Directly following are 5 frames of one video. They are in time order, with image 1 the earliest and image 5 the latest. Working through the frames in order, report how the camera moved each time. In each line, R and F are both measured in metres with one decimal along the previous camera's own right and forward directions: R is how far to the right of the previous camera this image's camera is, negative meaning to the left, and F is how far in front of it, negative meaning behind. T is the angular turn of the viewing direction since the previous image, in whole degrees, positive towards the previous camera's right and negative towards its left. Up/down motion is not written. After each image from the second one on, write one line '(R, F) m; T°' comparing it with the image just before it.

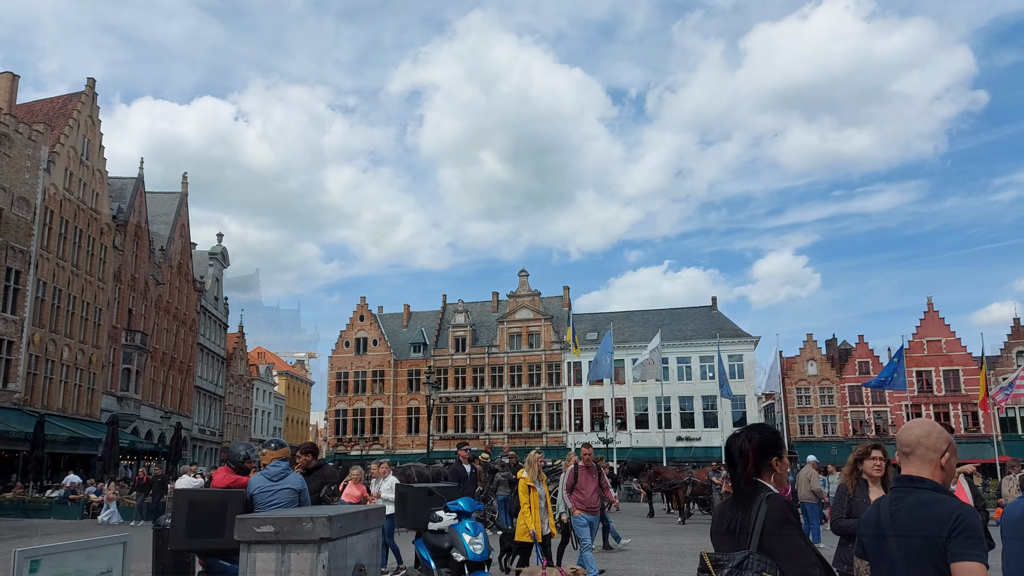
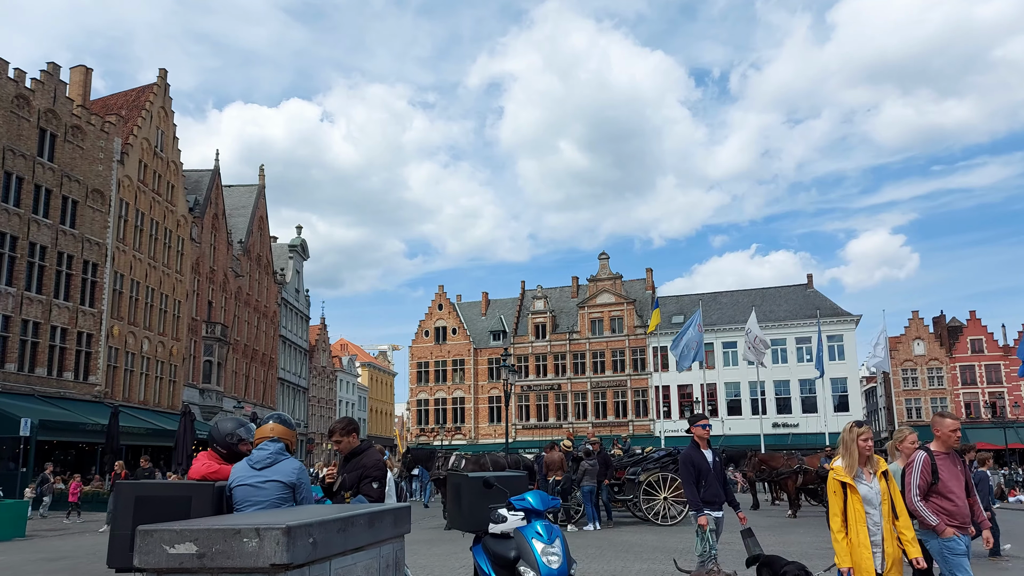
(0.0, +1.7) m; -6°
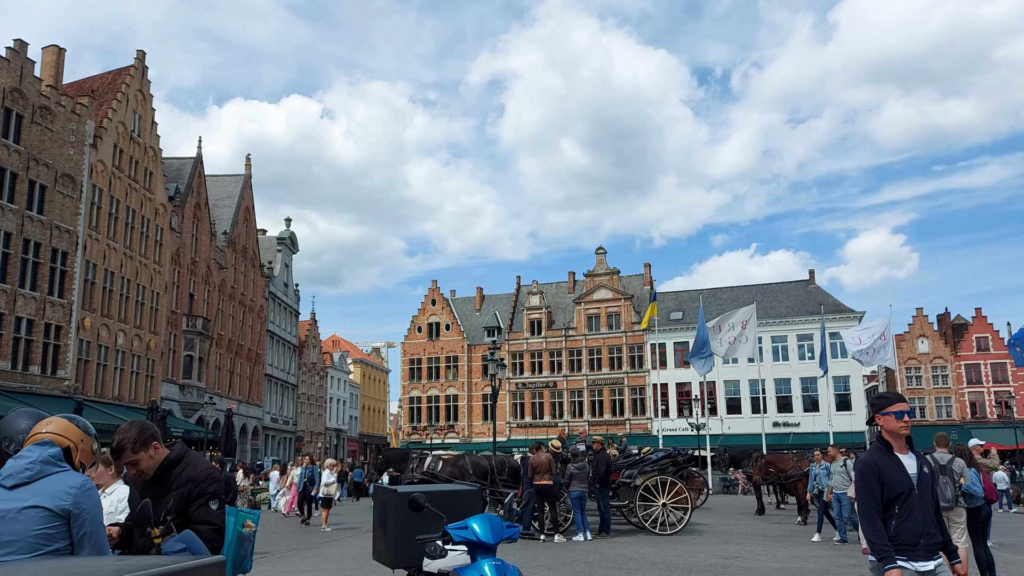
(+0.3, +1.4) m; 0°
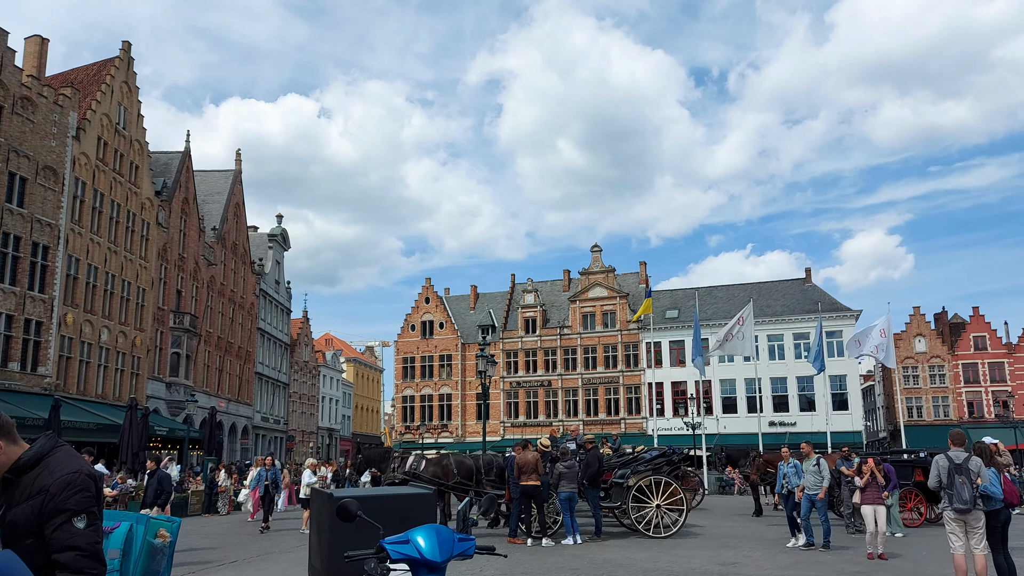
(+0.2, +0.6) m; 0°
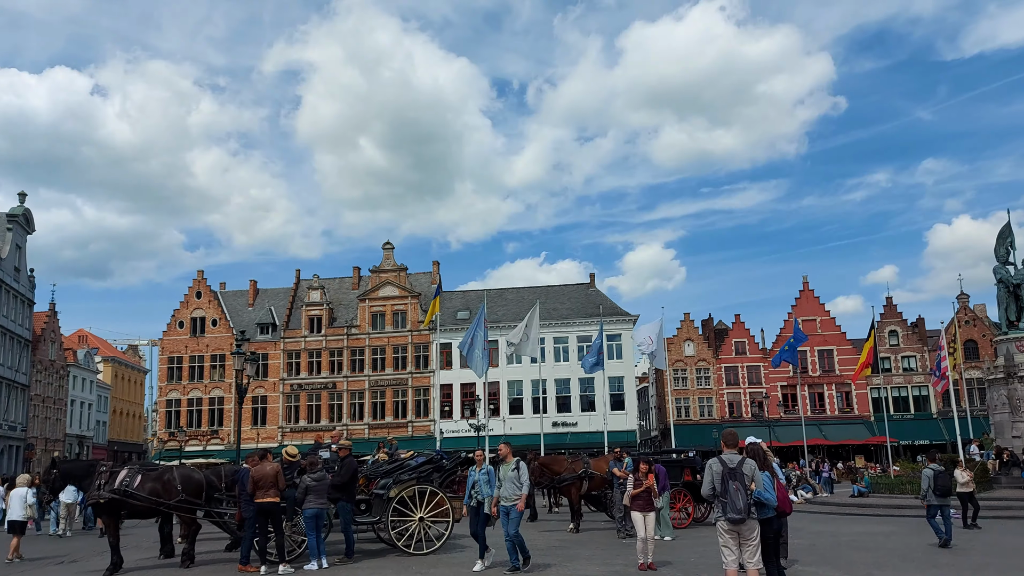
(+0.6, +1.3) m; +15°
